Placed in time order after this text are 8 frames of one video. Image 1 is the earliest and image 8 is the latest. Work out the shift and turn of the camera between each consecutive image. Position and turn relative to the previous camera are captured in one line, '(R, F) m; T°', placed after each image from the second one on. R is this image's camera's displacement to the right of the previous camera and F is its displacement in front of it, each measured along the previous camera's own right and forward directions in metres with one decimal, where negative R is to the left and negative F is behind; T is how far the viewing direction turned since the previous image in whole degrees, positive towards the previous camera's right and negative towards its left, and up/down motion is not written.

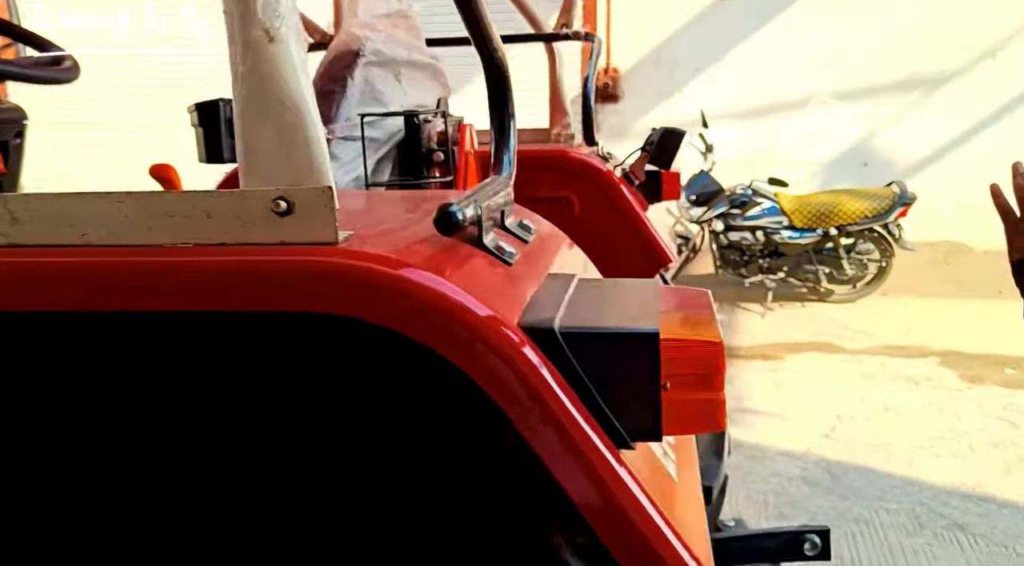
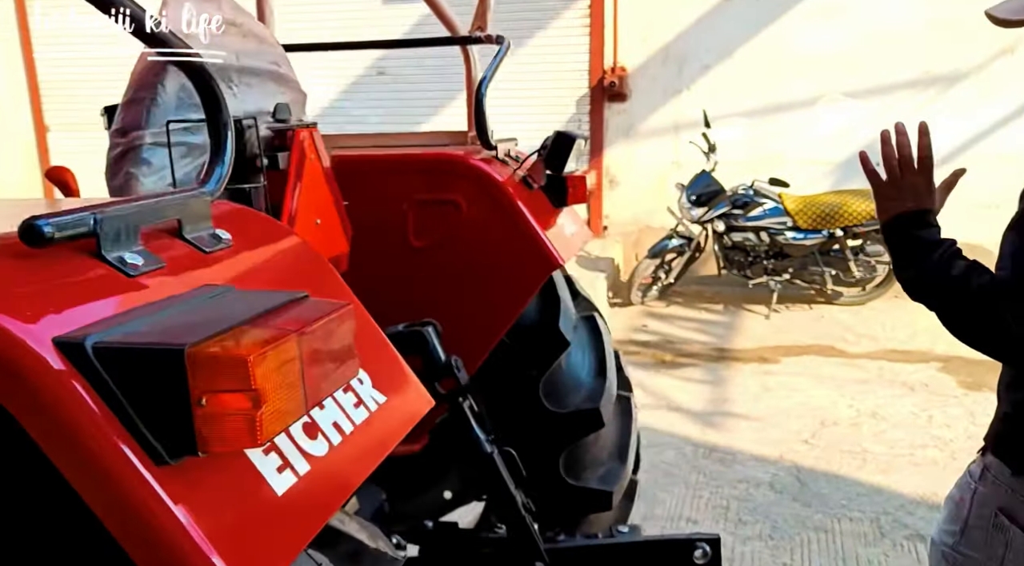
(+0.3, 0.0) m; -3°
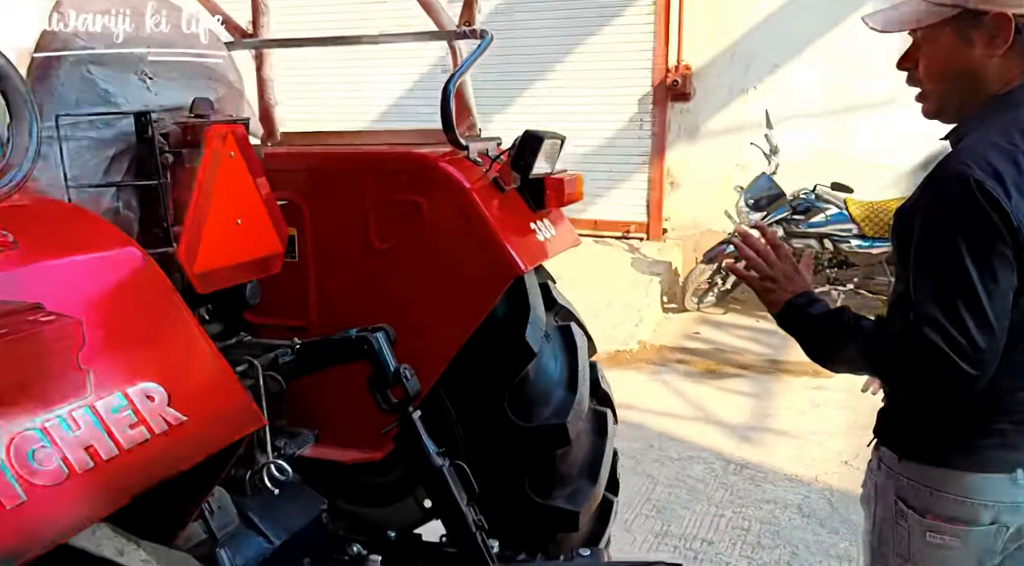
(+0.2, +0.1) m; -6°
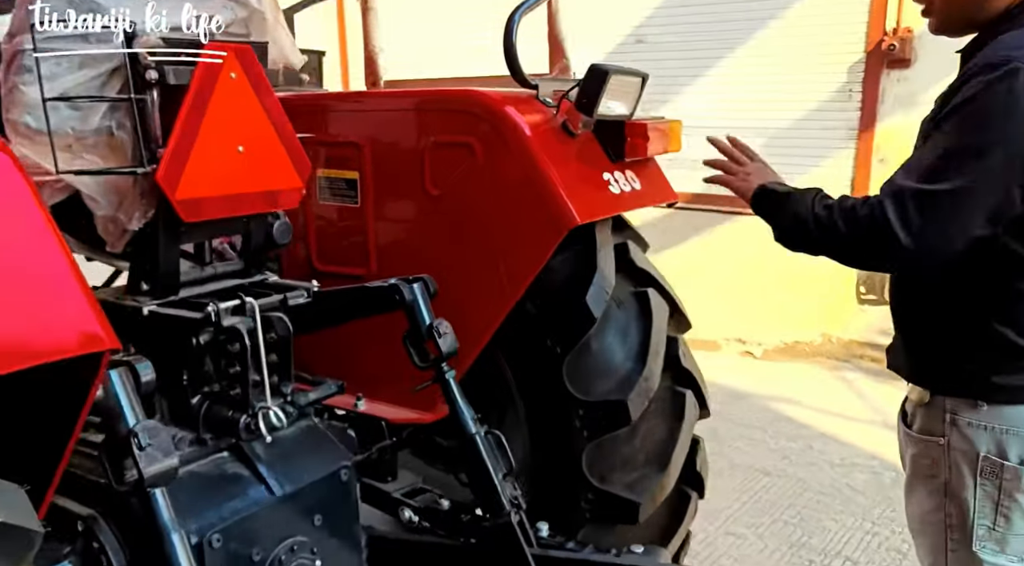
(+0.3, +0.2) m; -15°
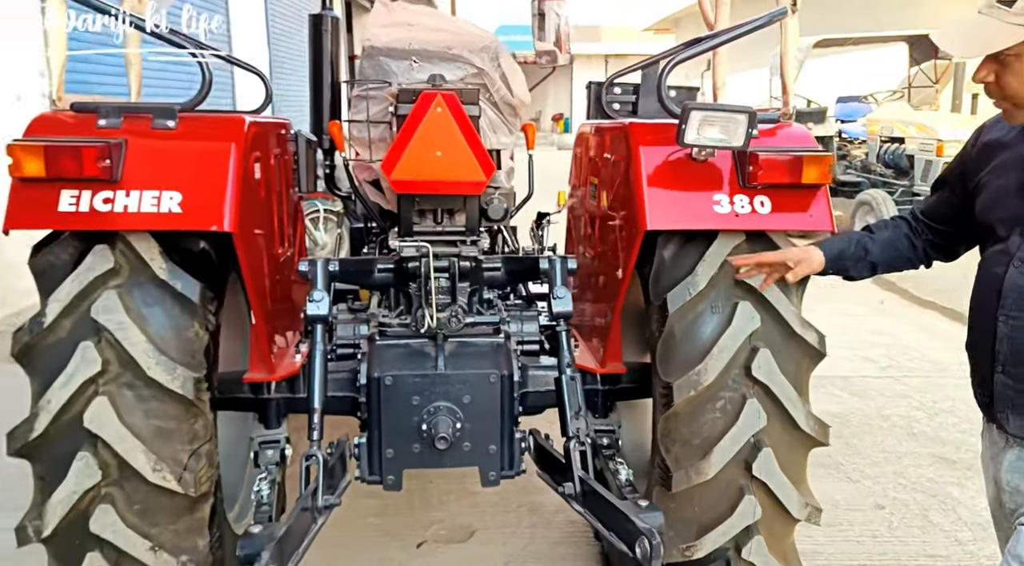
(+1.3, +0.1) m; -51°
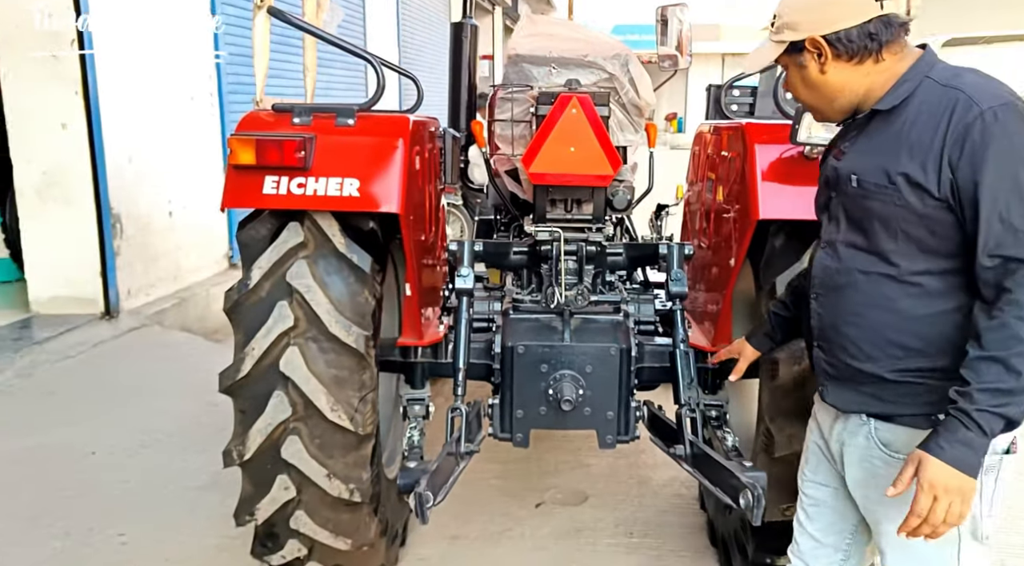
(0.0, -0.3) m; -7°
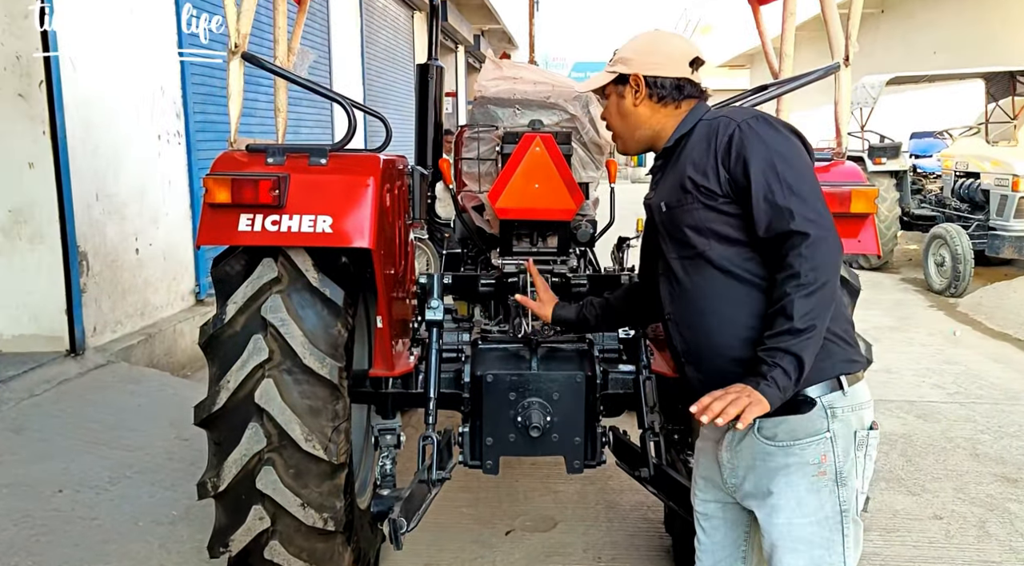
(0.0, -0.1) m; +2°
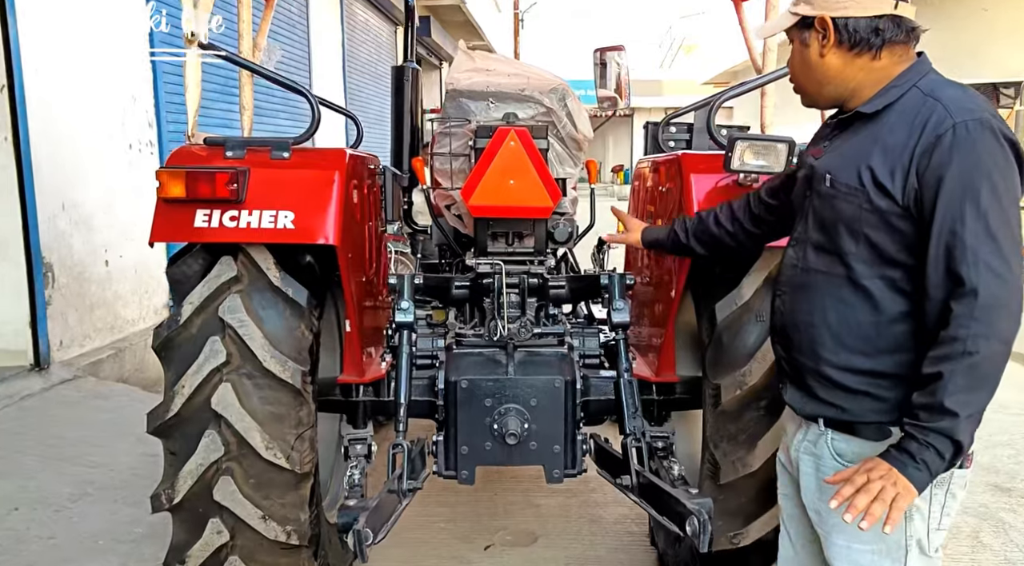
(0.0, +0.1) m; +1°
